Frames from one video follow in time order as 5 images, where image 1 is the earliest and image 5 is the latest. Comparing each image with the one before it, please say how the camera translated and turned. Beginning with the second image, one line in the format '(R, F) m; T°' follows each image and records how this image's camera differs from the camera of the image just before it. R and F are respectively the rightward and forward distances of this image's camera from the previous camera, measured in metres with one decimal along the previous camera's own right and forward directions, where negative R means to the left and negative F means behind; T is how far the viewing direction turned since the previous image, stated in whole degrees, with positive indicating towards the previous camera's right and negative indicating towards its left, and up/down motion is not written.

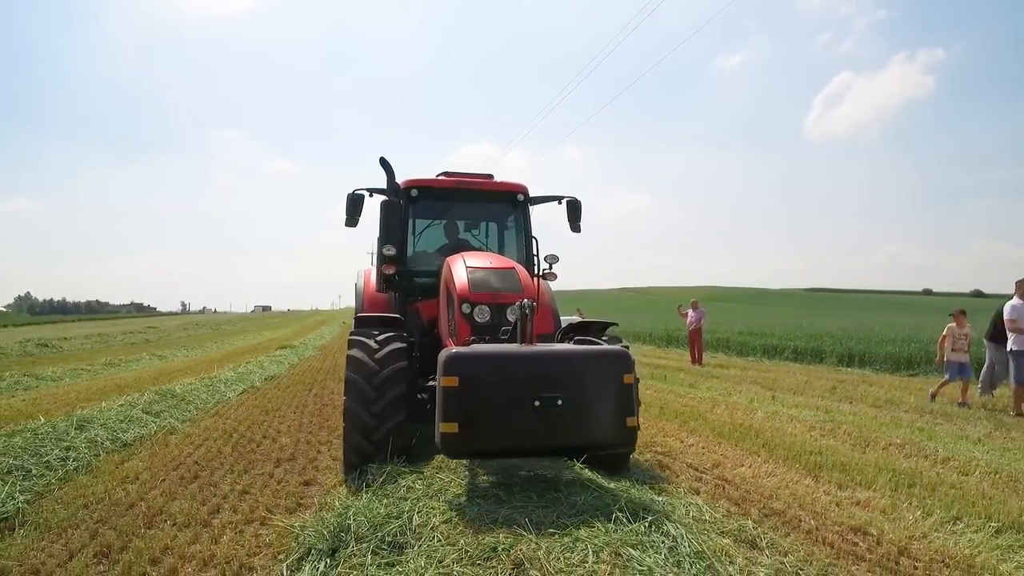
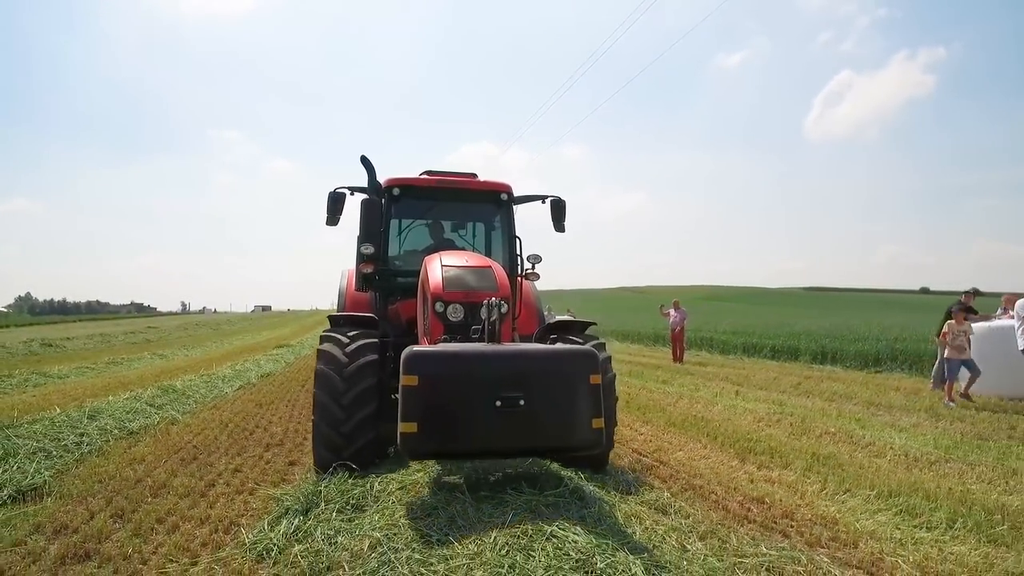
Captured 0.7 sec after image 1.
(+0.3, -0.7) m; 0°
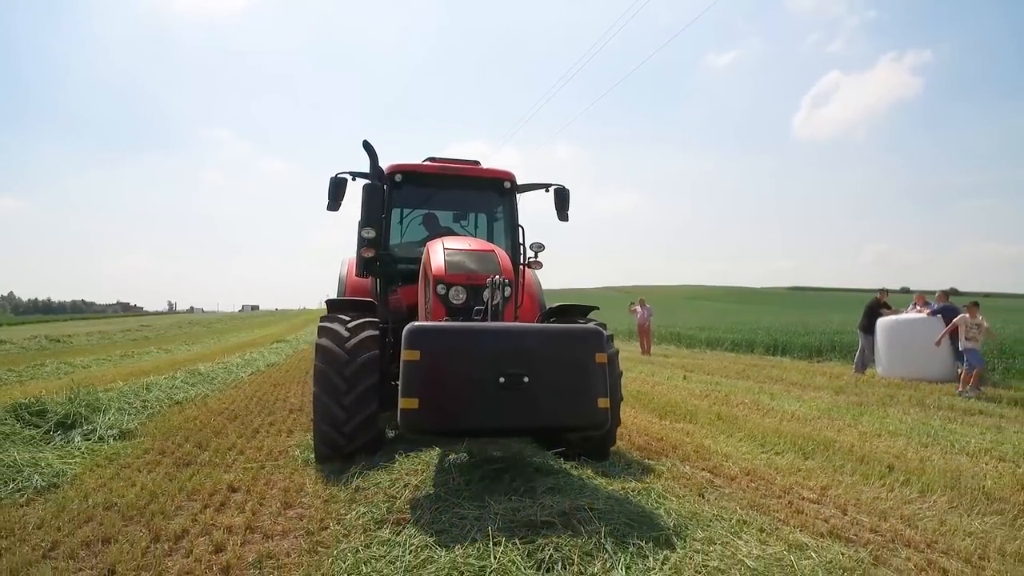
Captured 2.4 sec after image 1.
(+0.2, -1.7) m; +1°
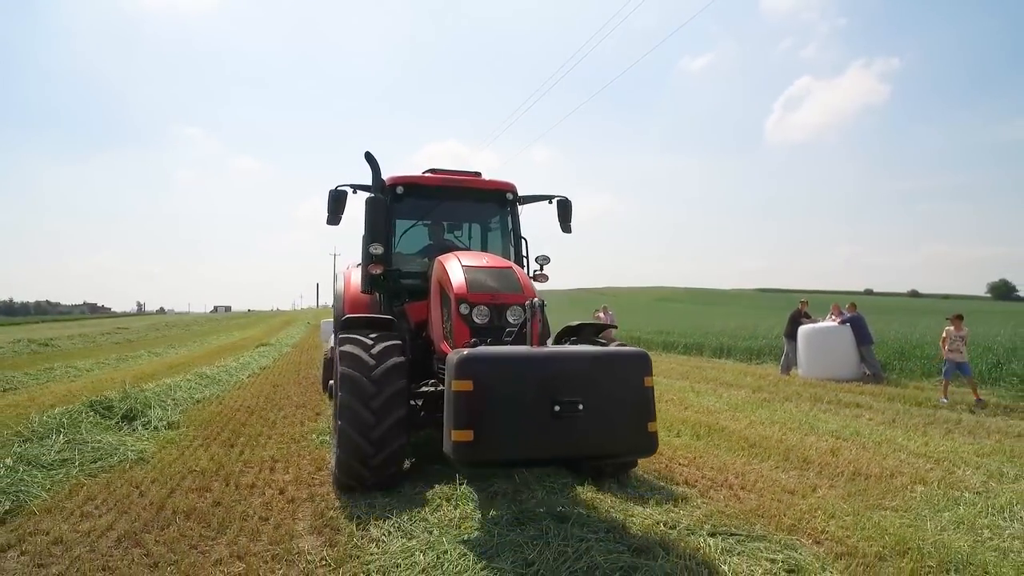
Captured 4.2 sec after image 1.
(+0.1, -1.7) m; +2°
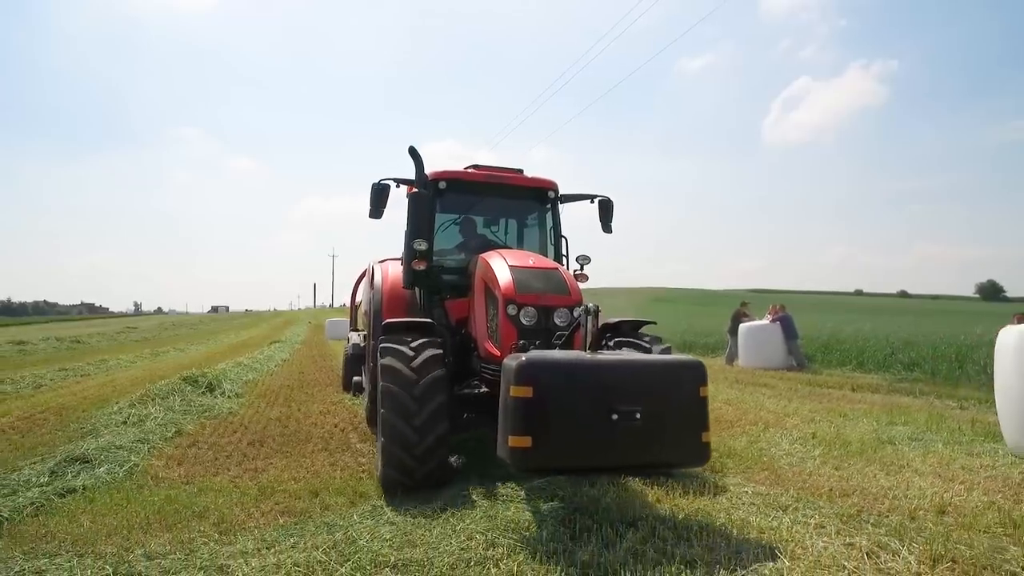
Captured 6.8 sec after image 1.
(+0.3, -2.7) m; 0°
